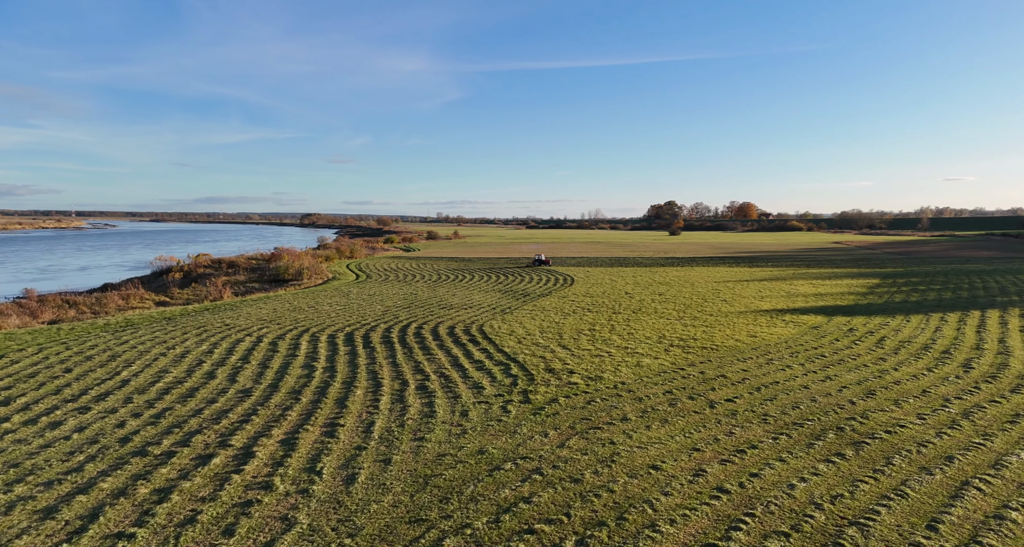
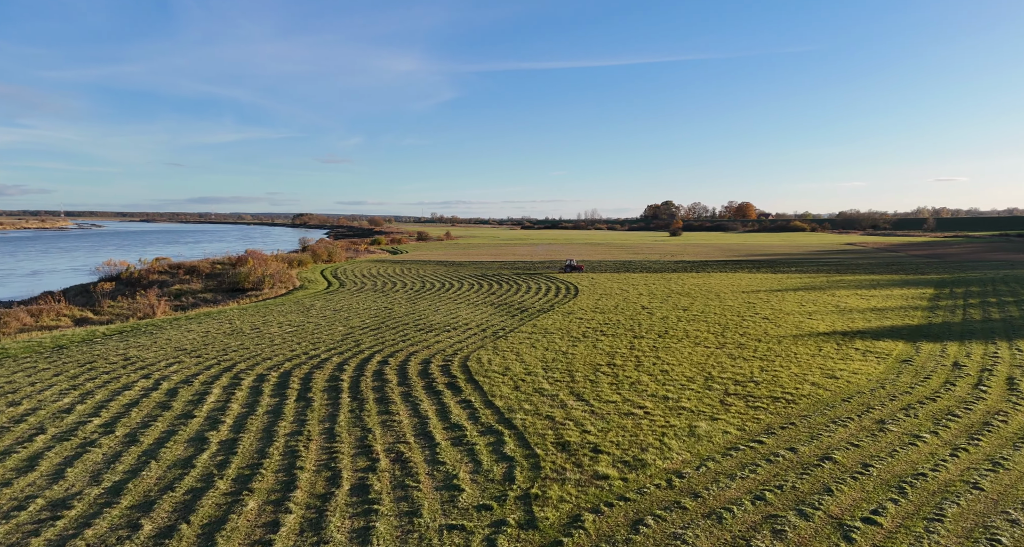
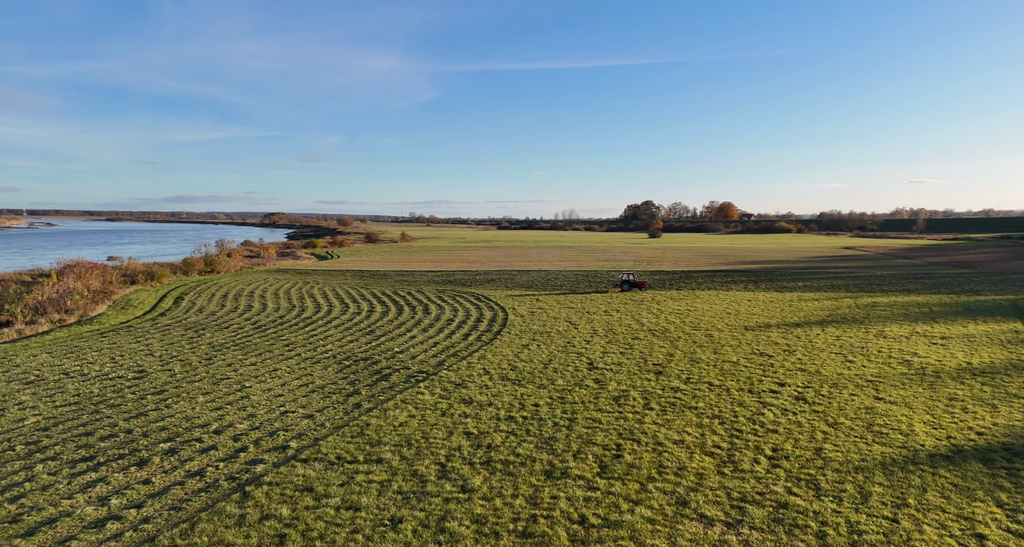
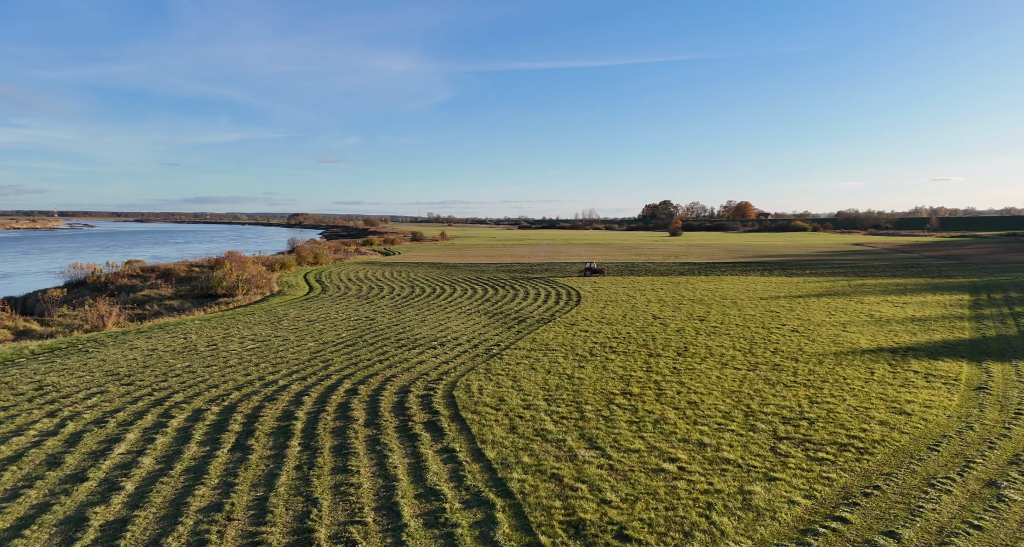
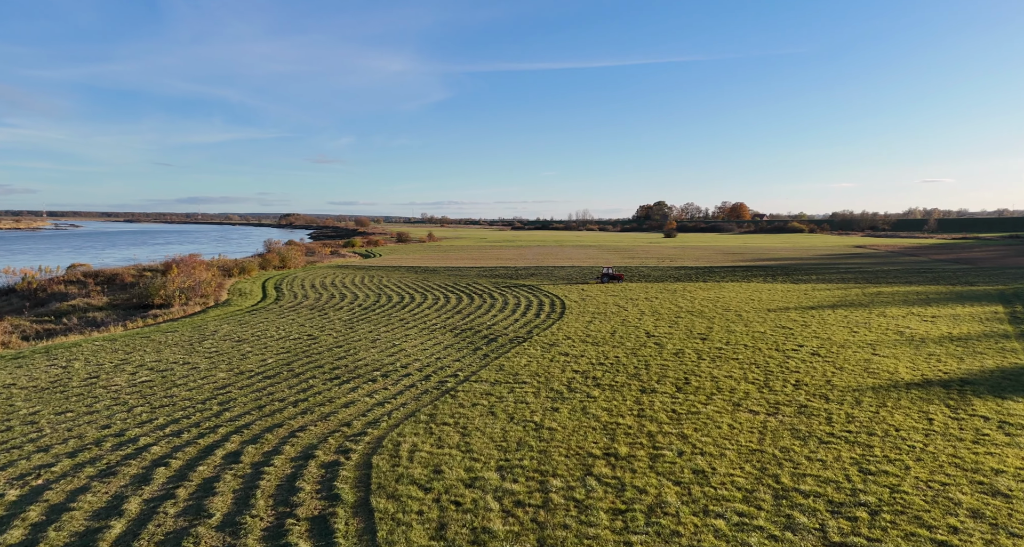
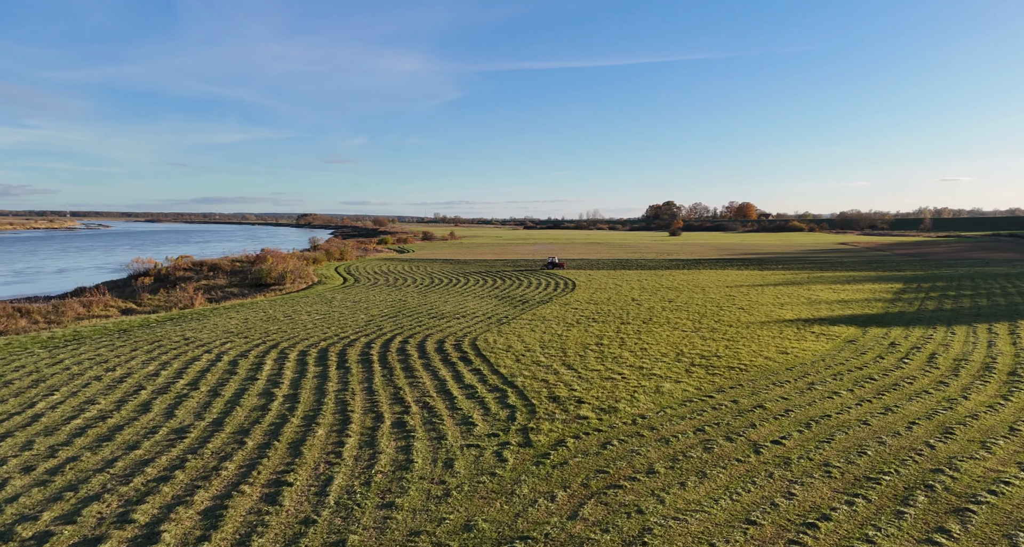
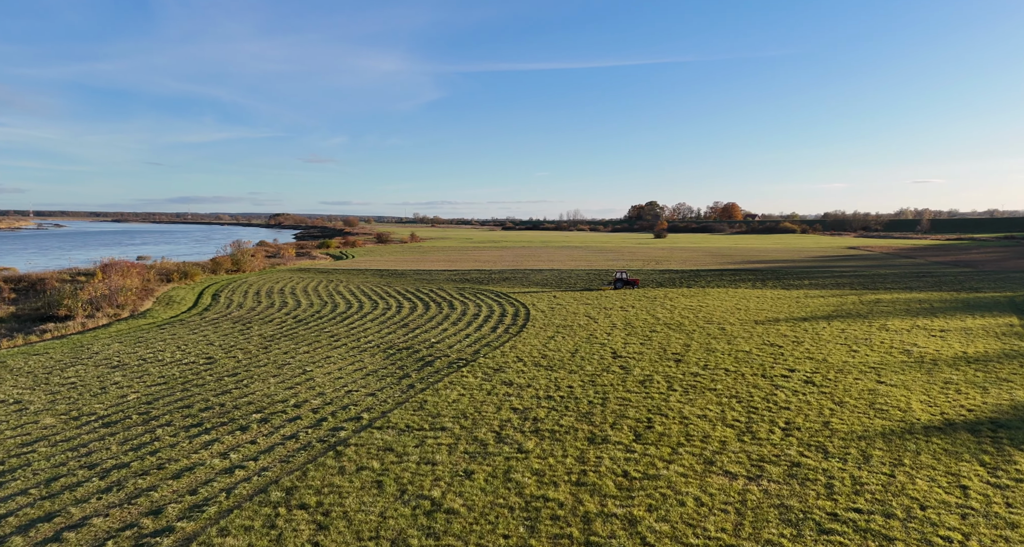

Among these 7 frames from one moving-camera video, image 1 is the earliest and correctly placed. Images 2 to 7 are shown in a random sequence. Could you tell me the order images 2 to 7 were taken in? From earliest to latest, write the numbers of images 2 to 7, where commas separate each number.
6, 2, 4, 5, 7, 3
